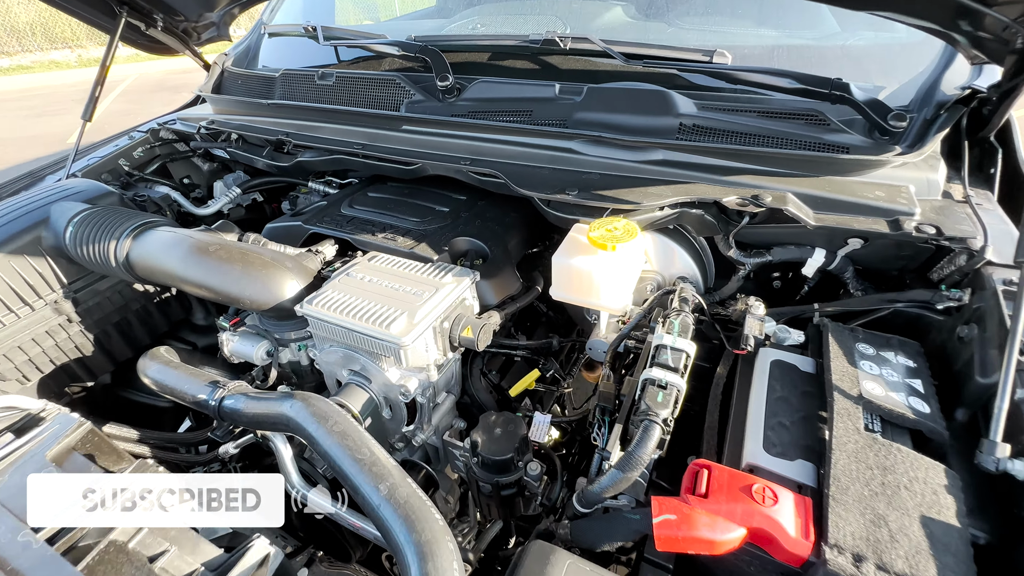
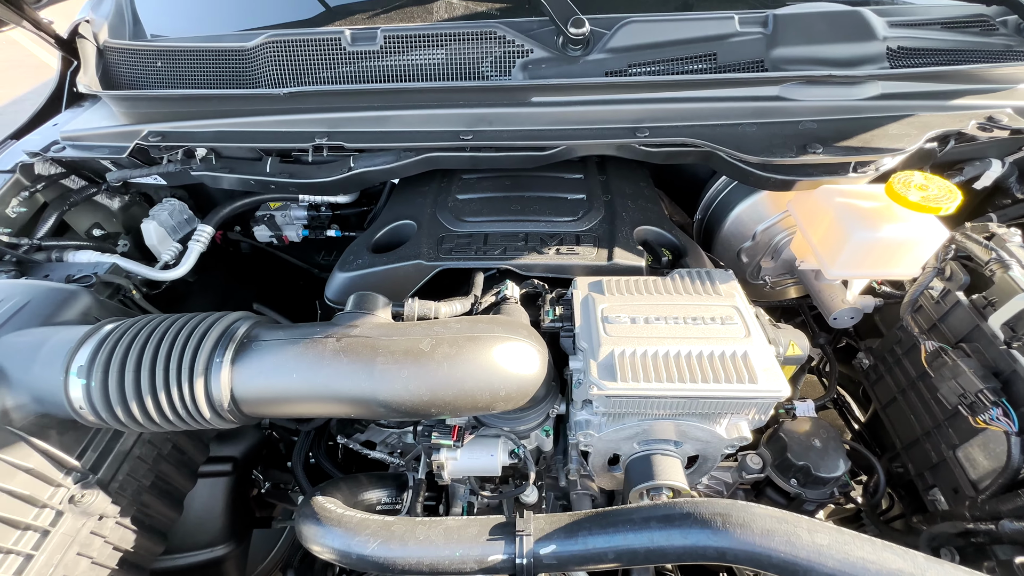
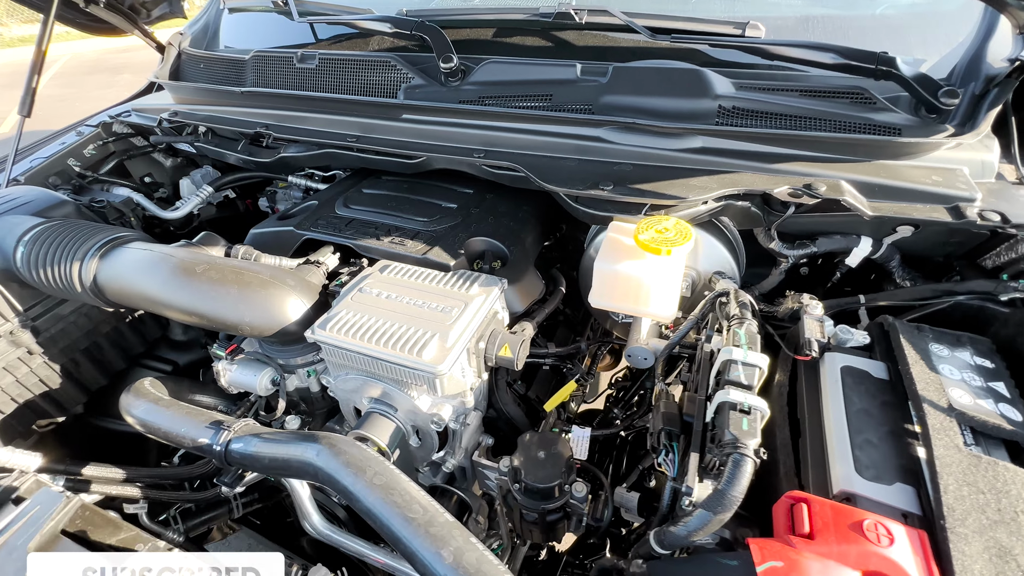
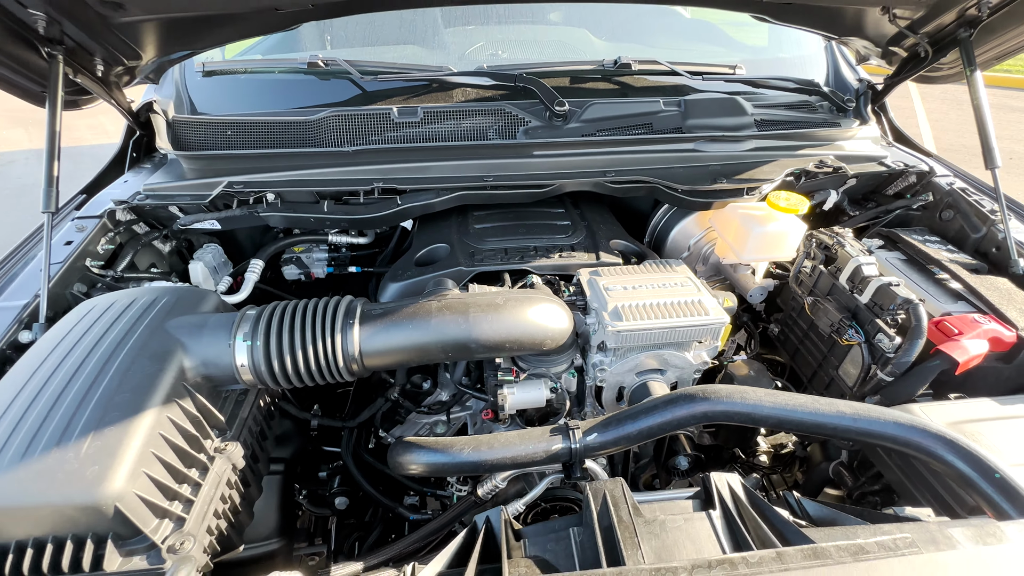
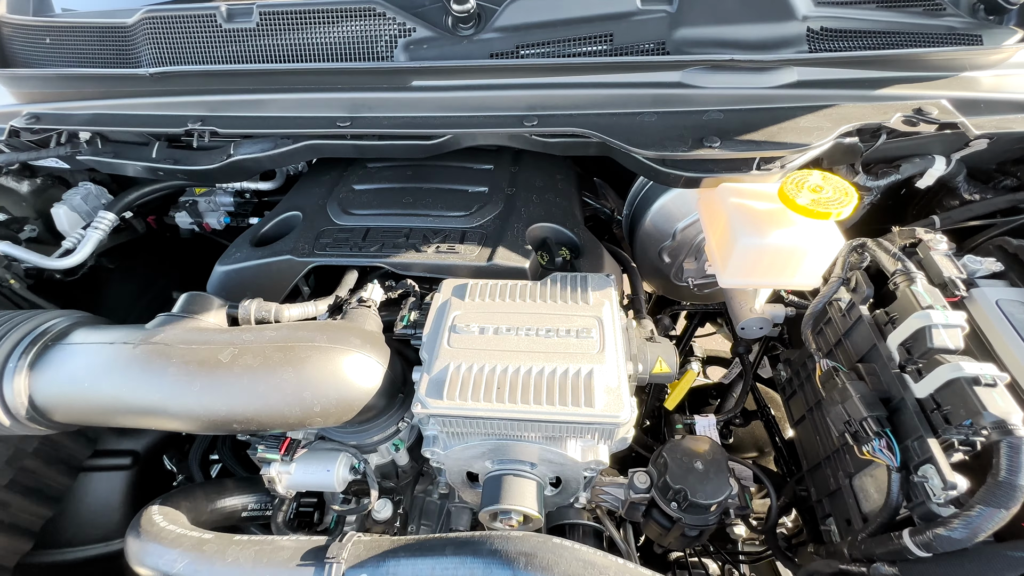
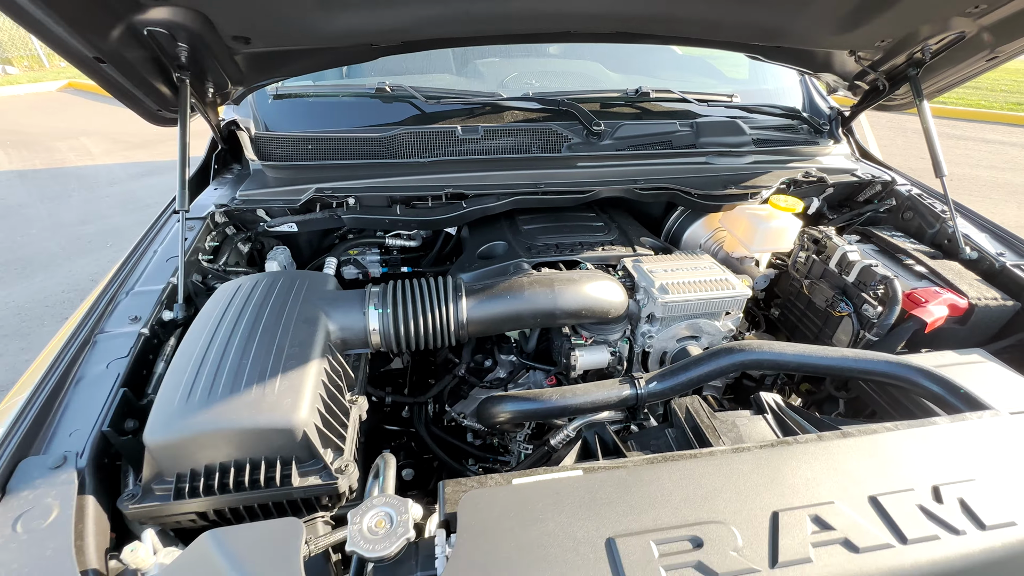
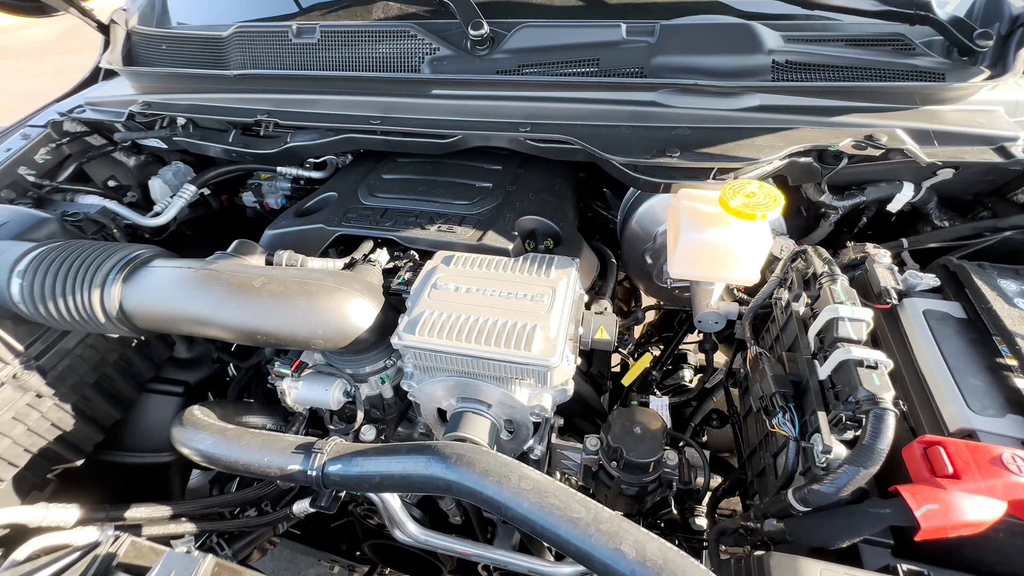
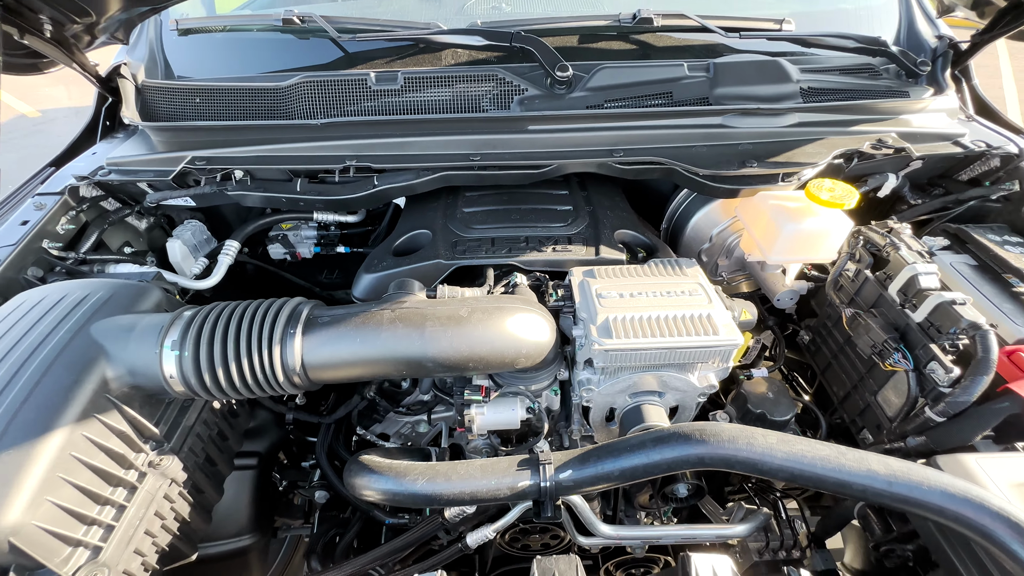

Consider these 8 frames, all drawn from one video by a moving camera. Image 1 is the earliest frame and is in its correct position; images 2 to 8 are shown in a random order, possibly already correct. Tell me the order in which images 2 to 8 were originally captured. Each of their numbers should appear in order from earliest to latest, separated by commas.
3, 7, 5, 2, 8, 4, 6
